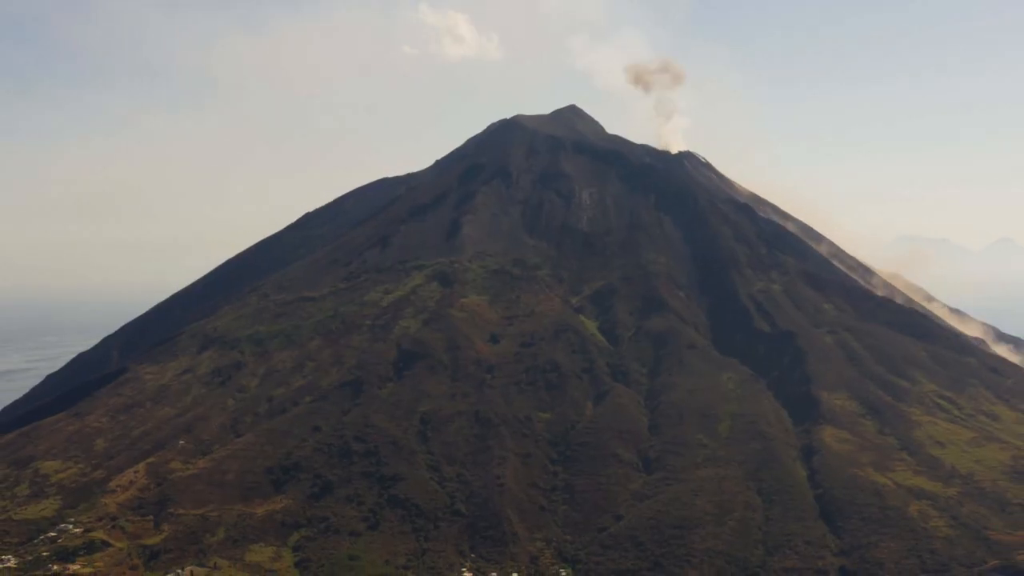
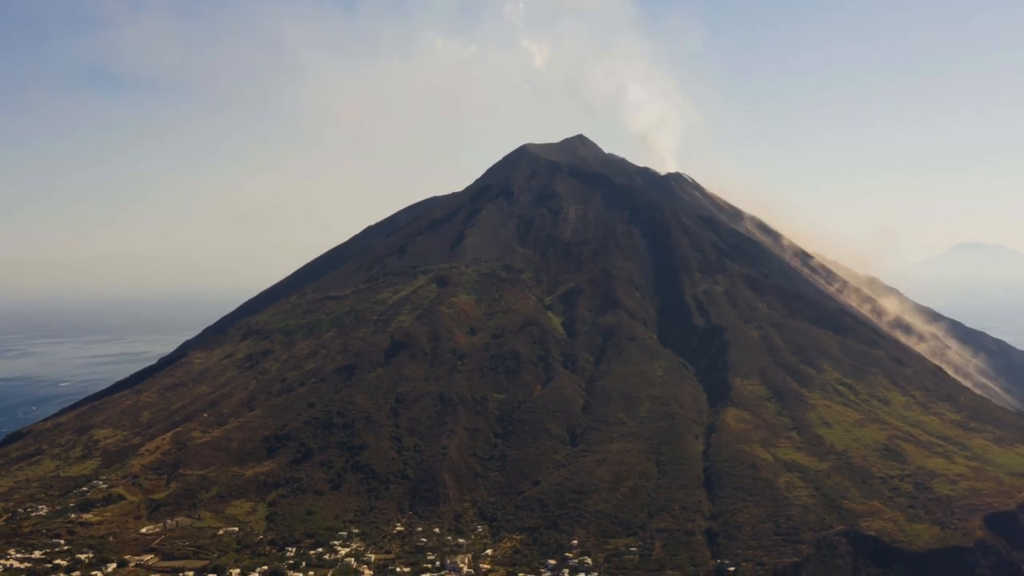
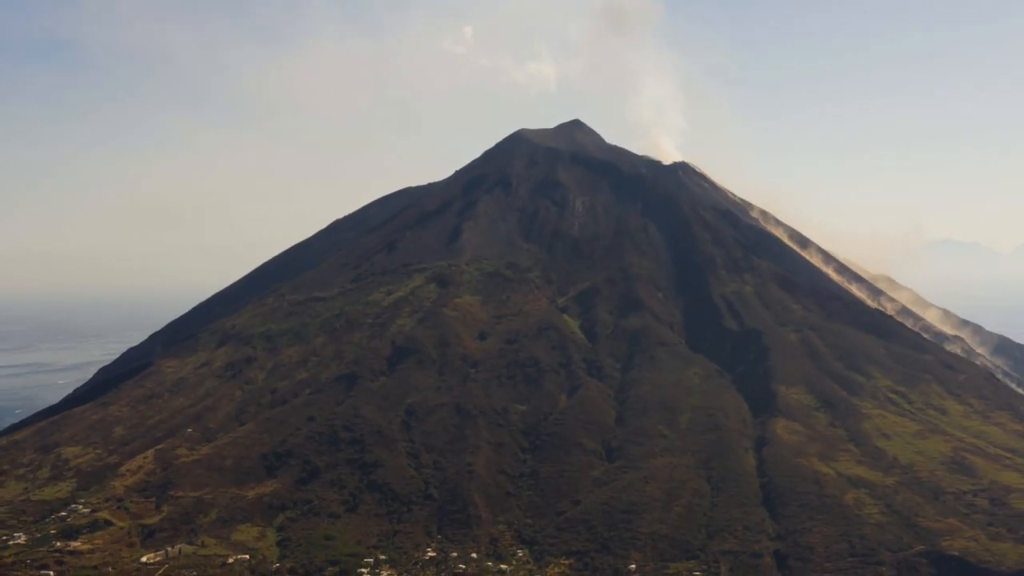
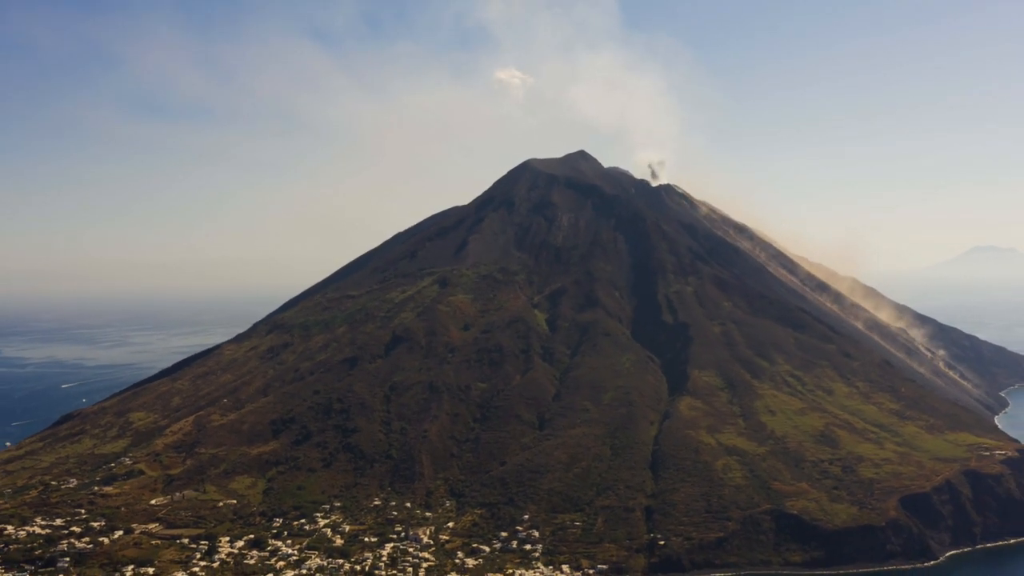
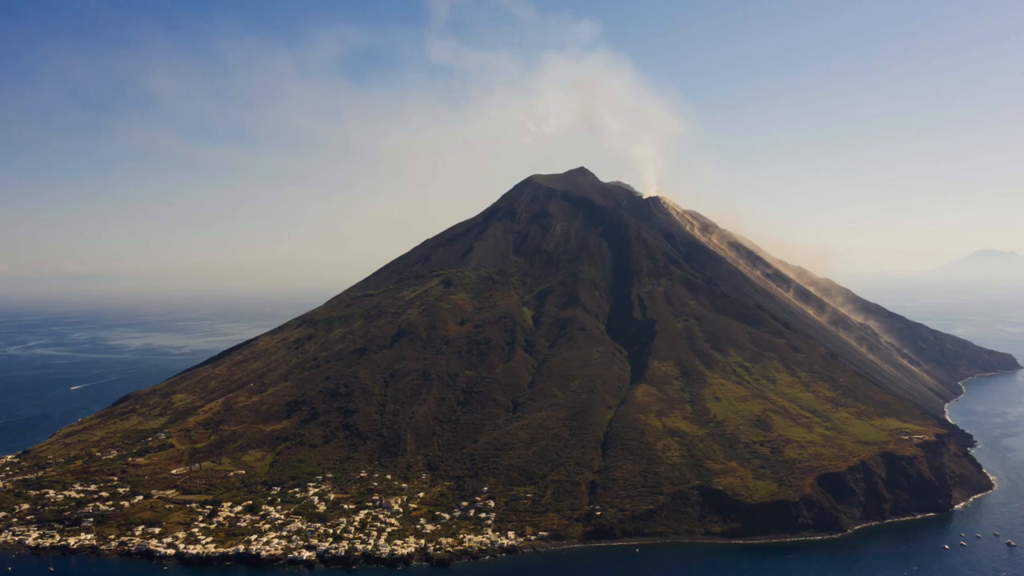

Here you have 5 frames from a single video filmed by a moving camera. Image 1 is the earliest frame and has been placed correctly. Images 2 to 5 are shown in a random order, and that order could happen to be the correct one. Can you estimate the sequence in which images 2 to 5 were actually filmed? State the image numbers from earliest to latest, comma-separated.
3, 2, 4, 5
